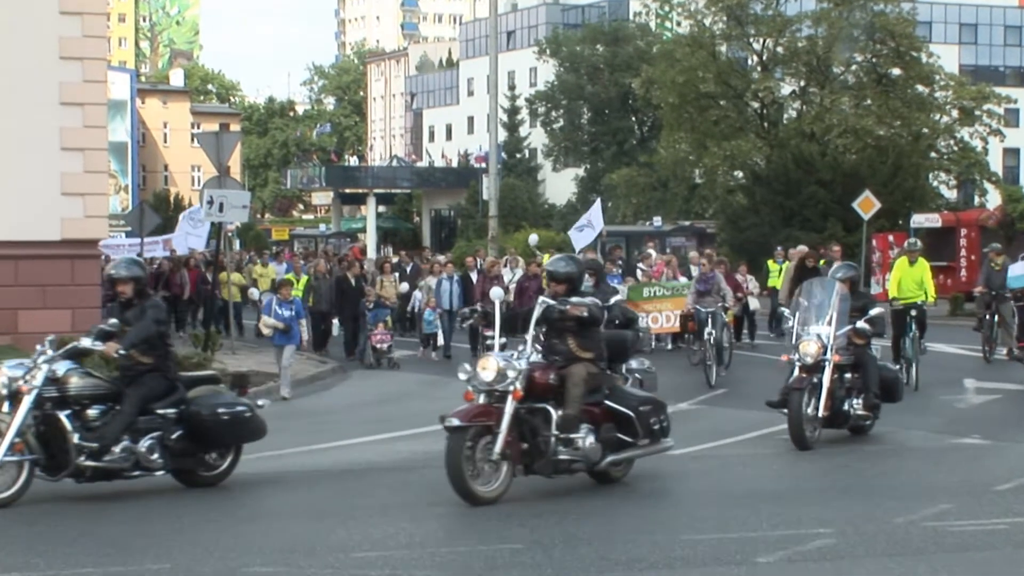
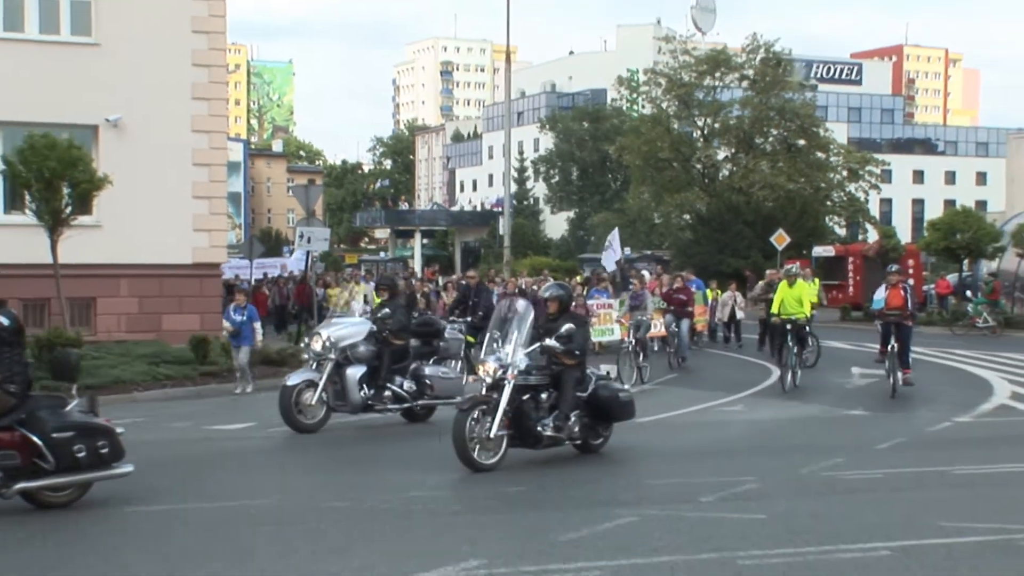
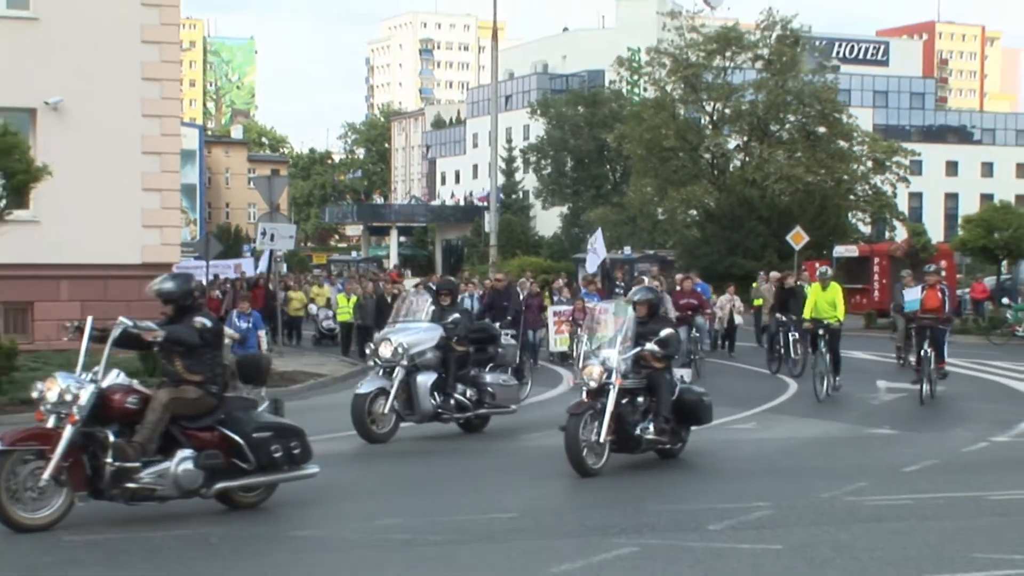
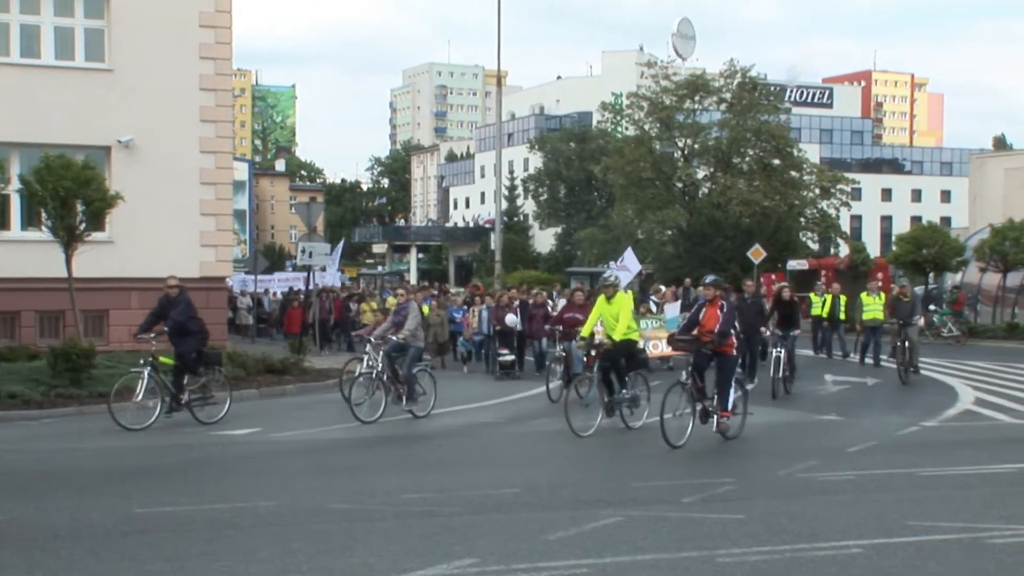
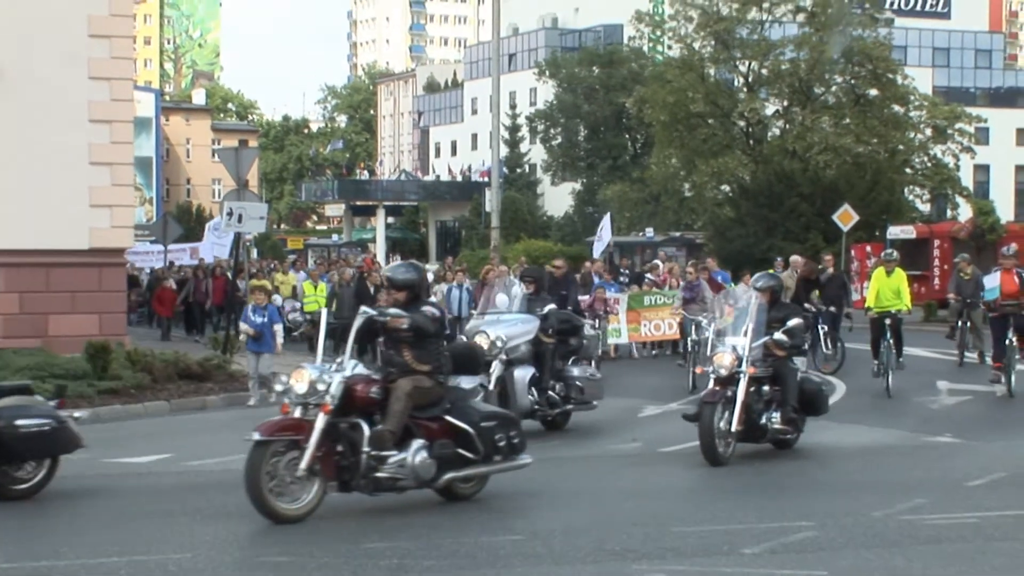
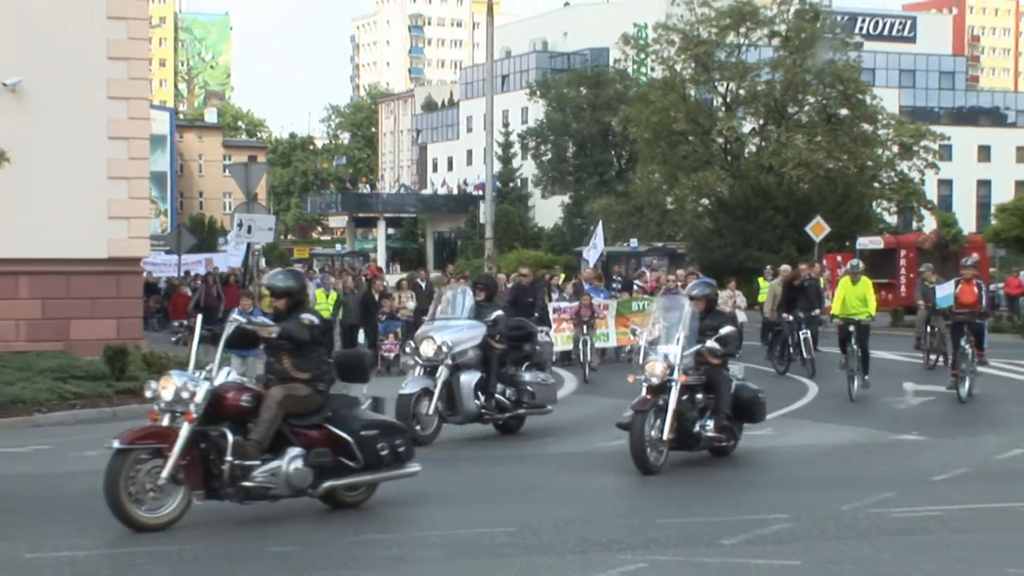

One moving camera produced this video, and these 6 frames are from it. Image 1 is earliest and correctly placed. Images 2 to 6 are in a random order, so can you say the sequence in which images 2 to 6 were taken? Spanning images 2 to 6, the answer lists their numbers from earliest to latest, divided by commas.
5, 6, 3, 2, 4
